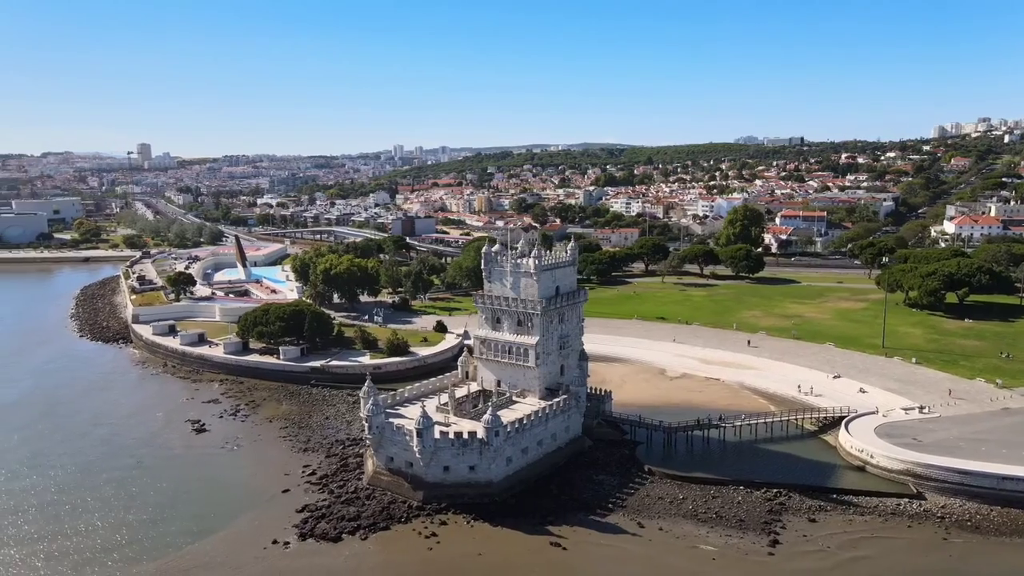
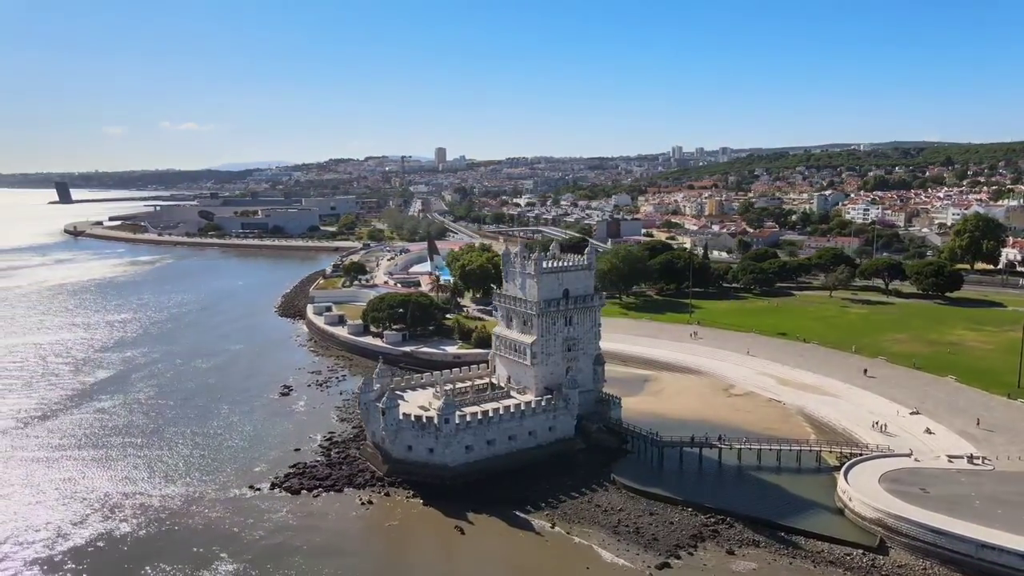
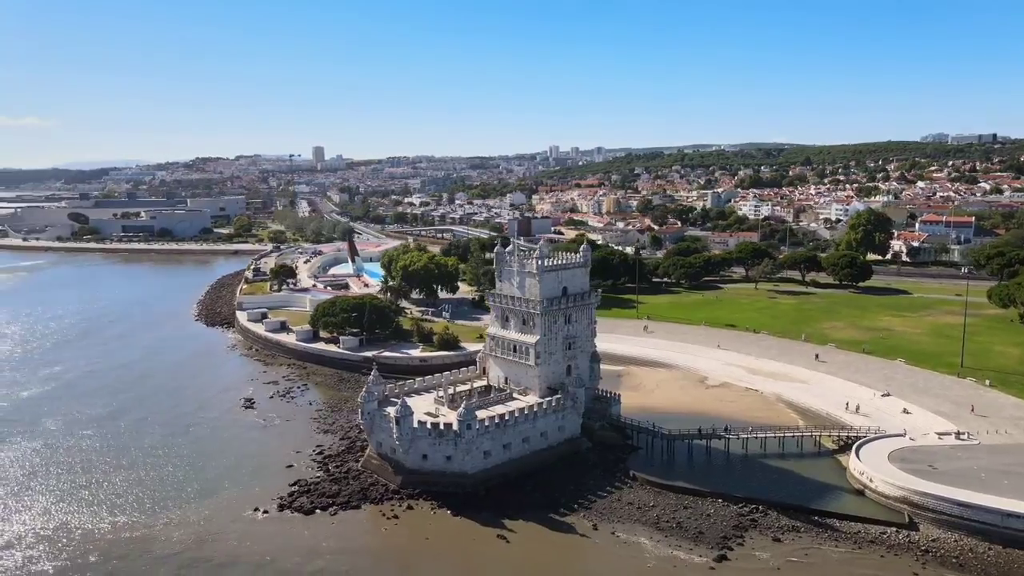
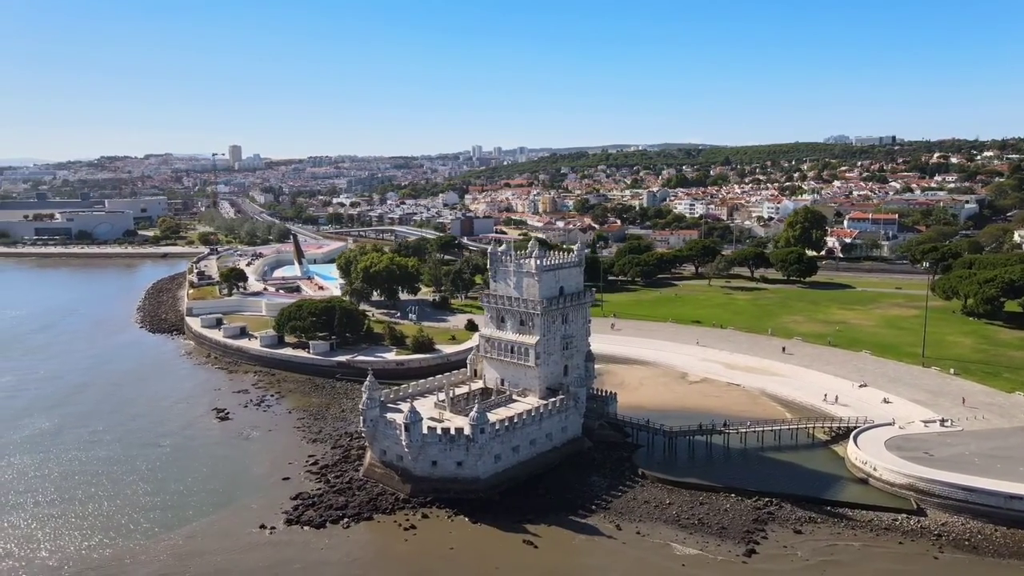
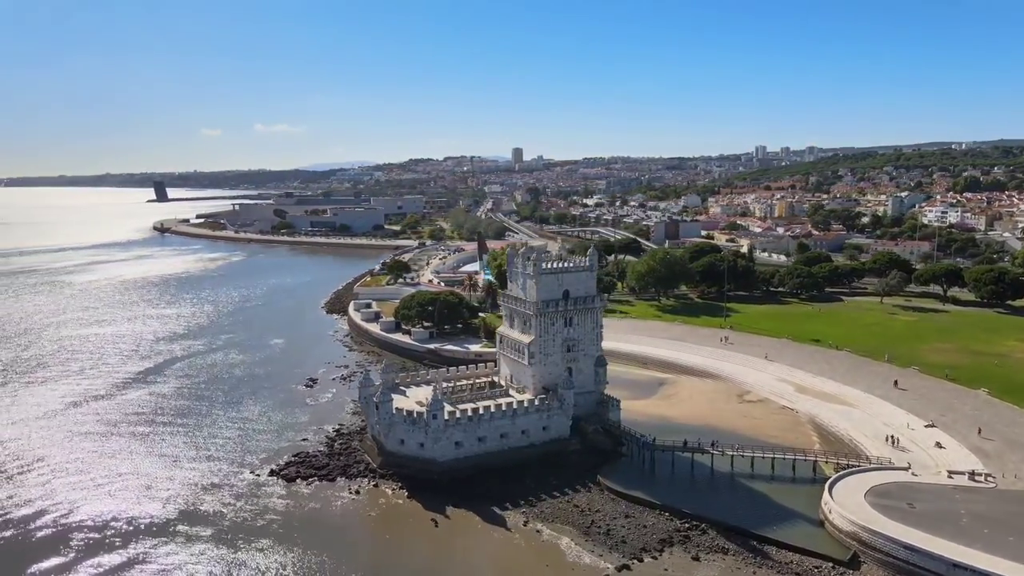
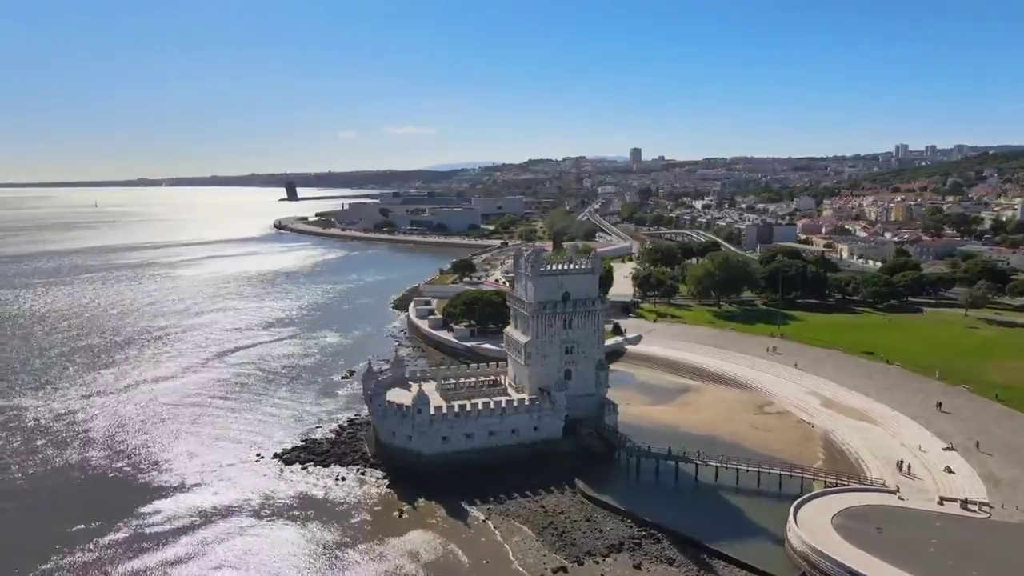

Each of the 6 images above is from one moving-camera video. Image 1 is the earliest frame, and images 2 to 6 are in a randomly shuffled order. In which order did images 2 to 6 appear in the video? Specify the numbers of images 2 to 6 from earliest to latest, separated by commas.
4, 3, 2, 5, 6
